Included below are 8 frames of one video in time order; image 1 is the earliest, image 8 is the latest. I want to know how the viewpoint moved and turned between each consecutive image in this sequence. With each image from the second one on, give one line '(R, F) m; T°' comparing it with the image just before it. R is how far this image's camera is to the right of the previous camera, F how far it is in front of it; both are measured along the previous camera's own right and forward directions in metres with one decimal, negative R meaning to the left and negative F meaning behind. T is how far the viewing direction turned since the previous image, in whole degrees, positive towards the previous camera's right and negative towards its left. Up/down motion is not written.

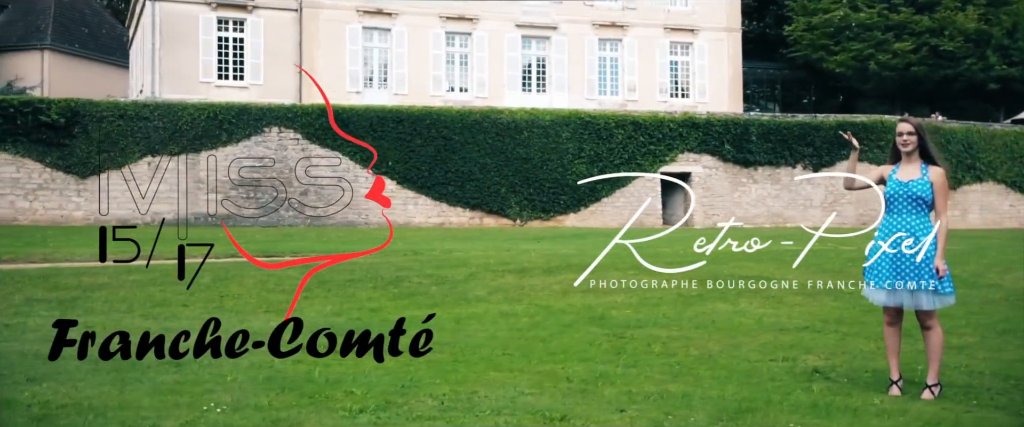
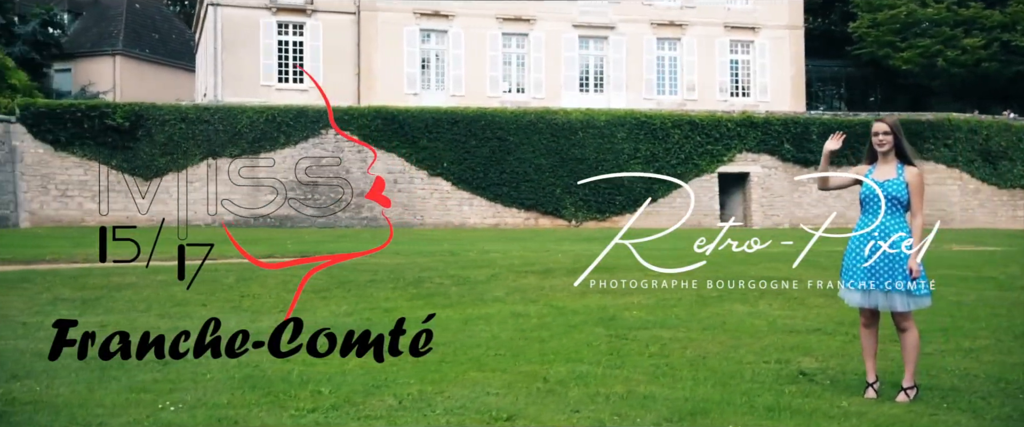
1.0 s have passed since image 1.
(+0.3, 0.0) m; -3°
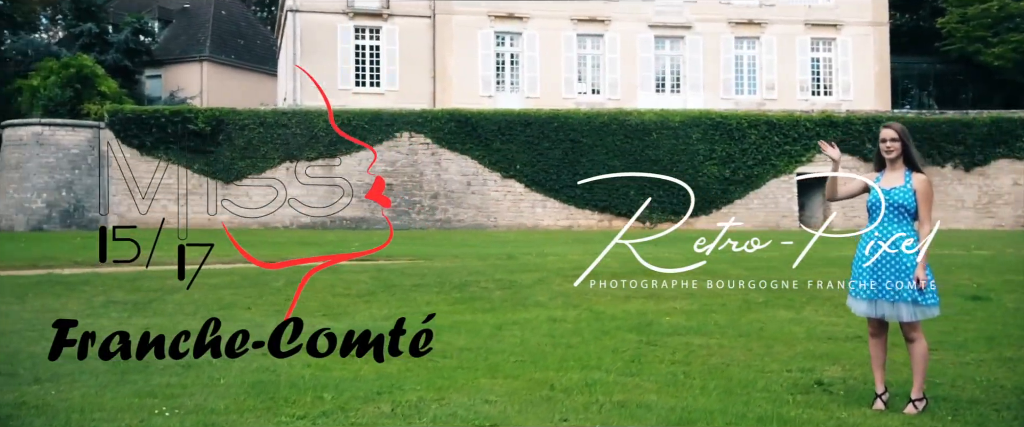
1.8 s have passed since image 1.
(+0.3, 0.0) m; -4°
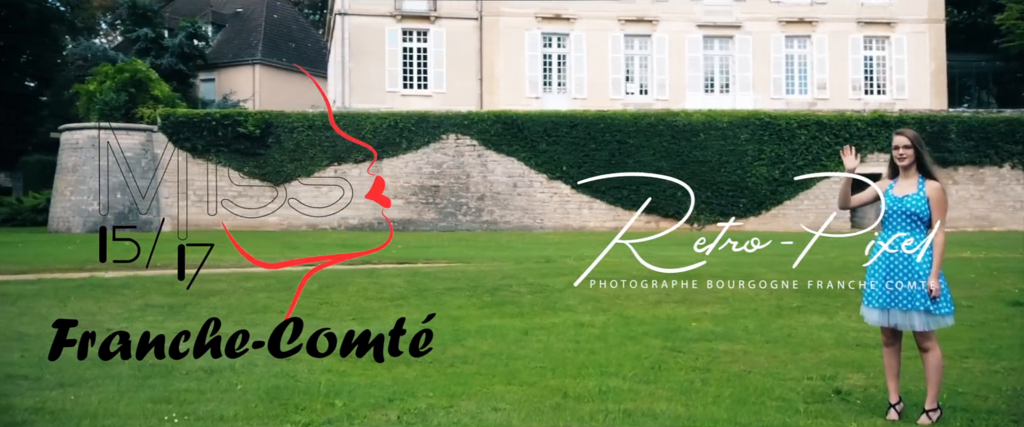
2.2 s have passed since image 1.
(+0.1, 0.0) m; -3°
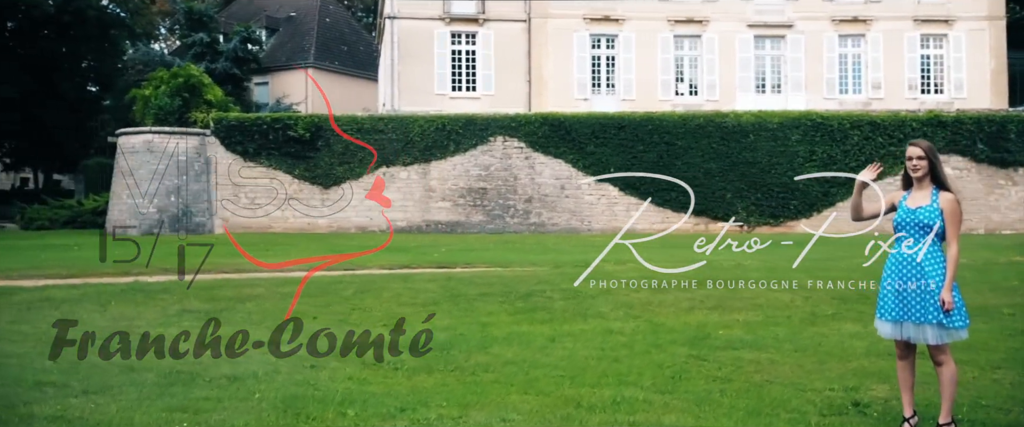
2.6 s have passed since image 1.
(+0.1, 0.0) m; -3°
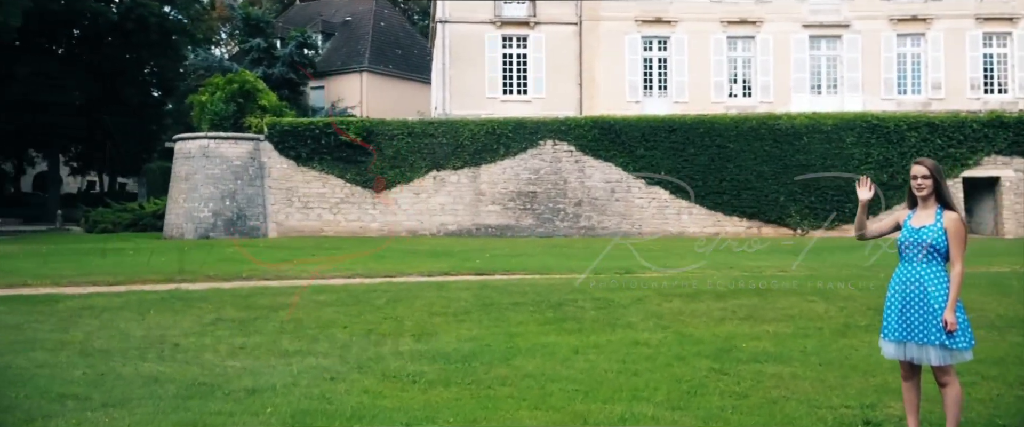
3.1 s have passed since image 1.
(+0.2, 0.0) m; -3°
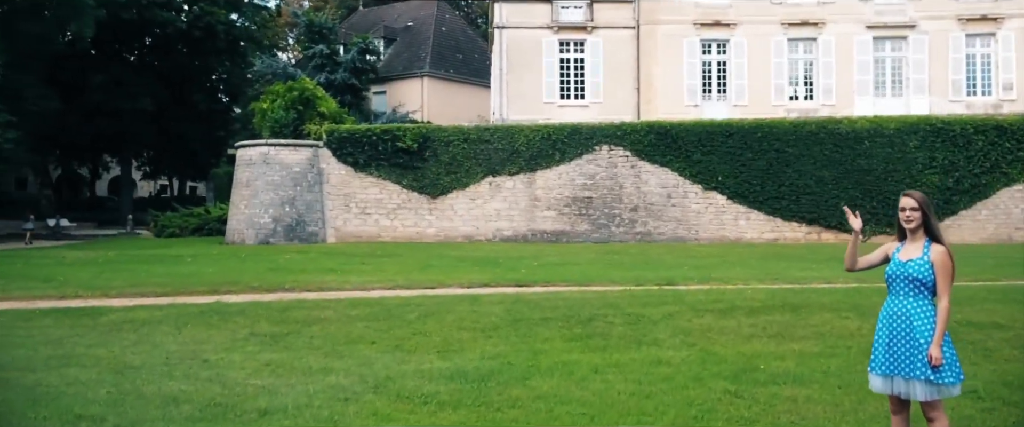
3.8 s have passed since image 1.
(+0.2, -0.1) m; -3°
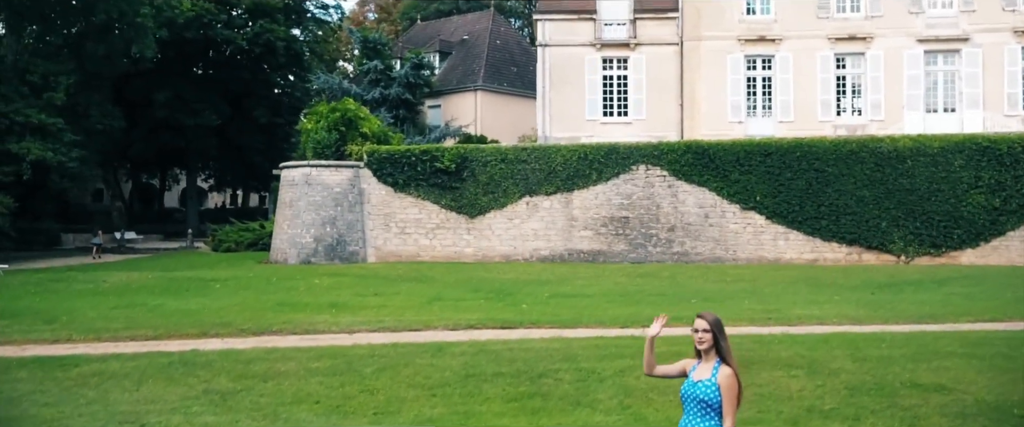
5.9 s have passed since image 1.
(+0.8, -0.2) m; -2°
